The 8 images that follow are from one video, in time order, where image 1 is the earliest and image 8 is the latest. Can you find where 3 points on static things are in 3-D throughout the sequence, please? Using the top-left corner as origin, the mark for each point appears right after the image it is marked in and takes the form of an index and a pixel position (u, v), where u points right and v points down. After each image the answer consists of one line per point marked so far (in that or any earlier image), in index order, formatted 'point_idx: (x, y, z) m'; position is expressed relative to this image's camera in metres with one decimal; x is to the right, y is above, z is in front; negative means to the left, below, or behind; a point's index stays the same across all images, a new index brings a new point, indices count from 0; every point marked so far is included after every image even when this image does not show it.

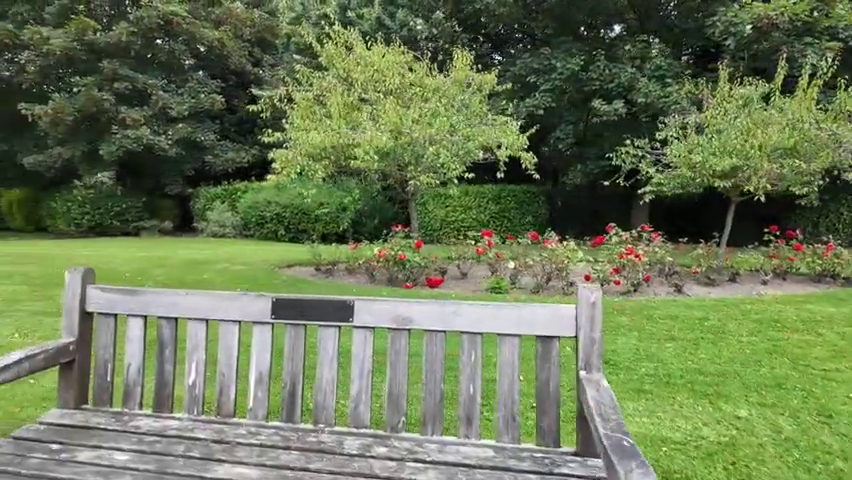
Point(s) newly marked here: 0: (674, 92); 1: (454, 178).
0: (+7.3, +4.3, +14.4) m
1: (+0.6, +1.1, +8.9) m
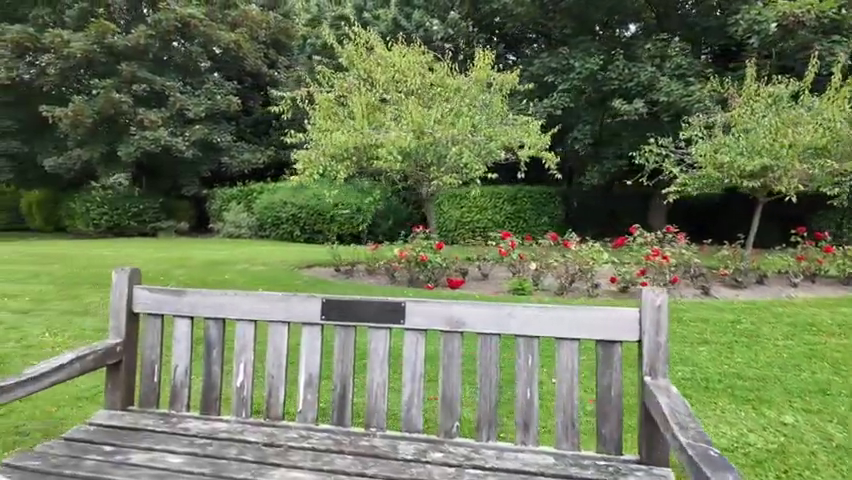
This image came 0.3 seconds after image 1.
0: (+7.8, +4.3, +14.2) m
1: (+1.0, +1.1, +8.8) m
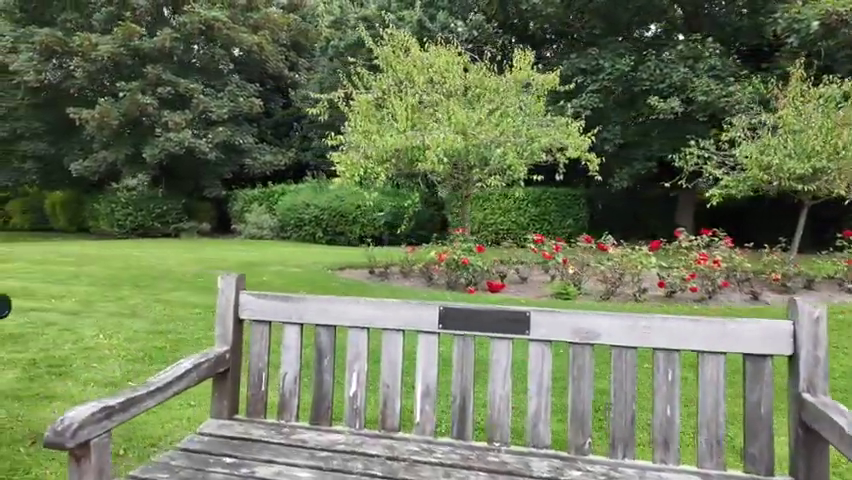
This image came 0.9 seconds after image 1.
0: (+8.6, +4.2, +13.9) m
1: (+1.7, +1.1, +8.7) m
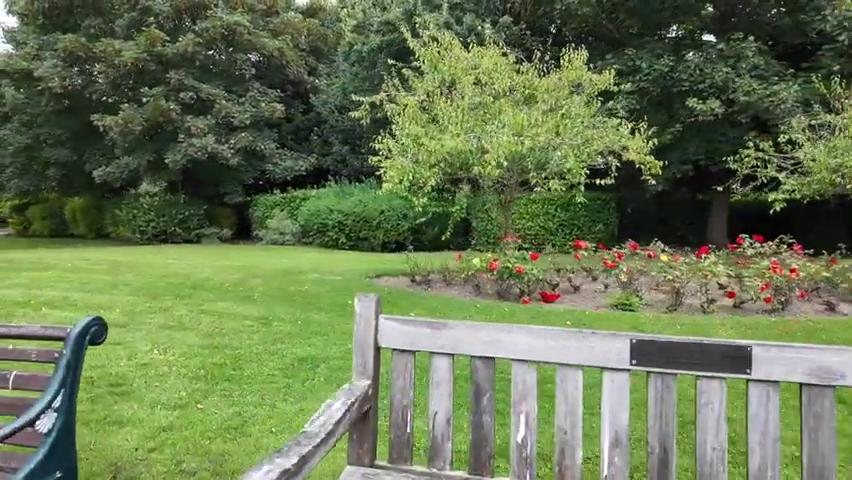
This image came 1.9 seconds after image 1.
0: (+9.6, +4.0, +13.4) m
1: (+2.6, +0.9, +8.3) m
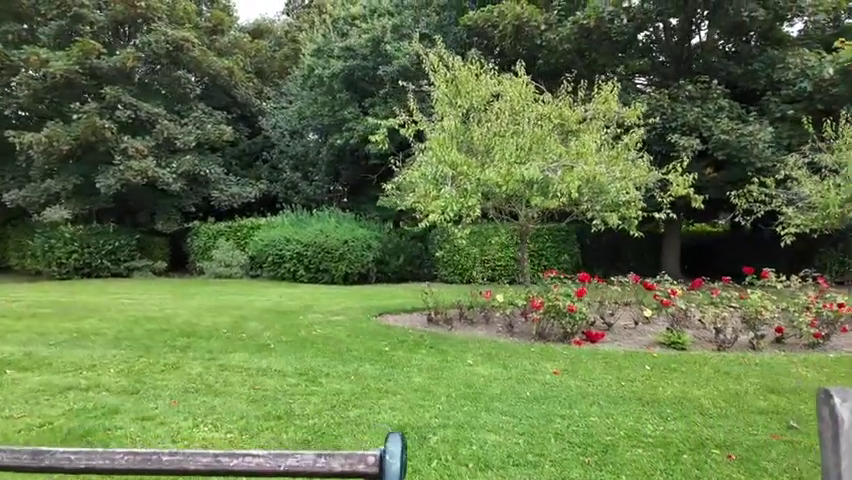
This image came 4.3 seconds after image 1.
0: (+9.3, +3.1, +14.3) m
1: (+3.2, +0.4, +8.1) m
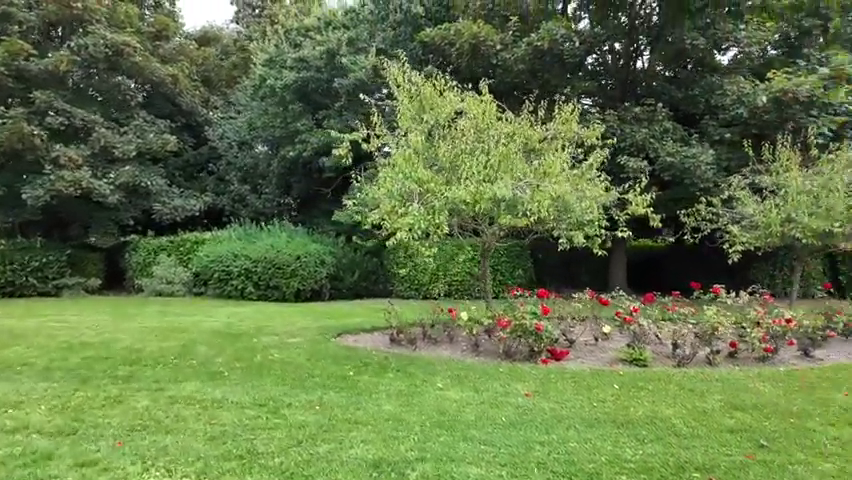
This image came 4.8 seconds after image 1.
0: (+8.1, +2.6, +15.1) m
1: (+2.6, +0.1, +8.2) m
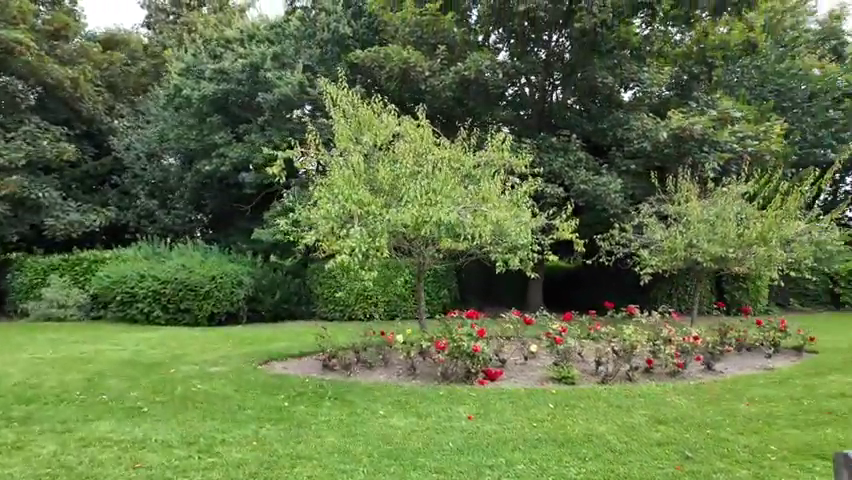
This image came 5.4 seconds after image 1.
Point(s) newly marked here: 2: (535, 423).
0: (+5.9, +1.9, +16.3) m
1: (+1.6, -0.3, +8.5) m
2: (+1.3, -2.2, +6.0) m
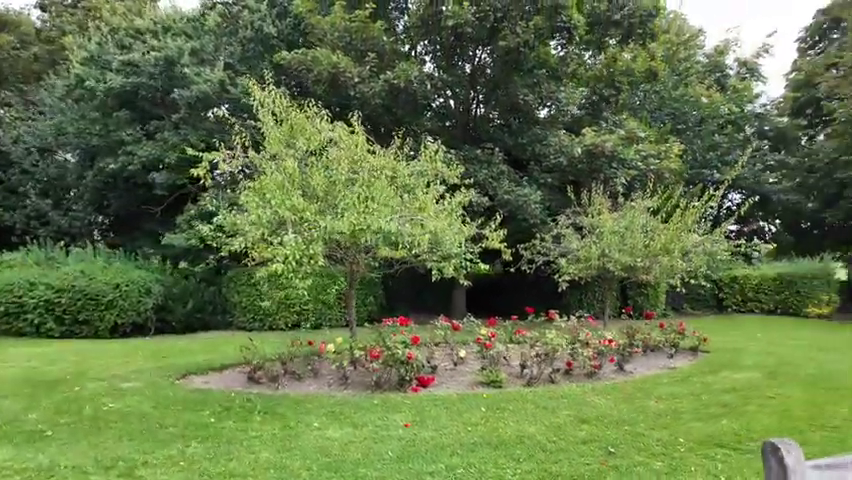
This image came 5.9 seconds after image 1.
0: (+3.4, +1.6, +17.1) m
1: (+0.4, -0.5, +8.7) m
2: (+0.5, -2.3, +6.2) m
